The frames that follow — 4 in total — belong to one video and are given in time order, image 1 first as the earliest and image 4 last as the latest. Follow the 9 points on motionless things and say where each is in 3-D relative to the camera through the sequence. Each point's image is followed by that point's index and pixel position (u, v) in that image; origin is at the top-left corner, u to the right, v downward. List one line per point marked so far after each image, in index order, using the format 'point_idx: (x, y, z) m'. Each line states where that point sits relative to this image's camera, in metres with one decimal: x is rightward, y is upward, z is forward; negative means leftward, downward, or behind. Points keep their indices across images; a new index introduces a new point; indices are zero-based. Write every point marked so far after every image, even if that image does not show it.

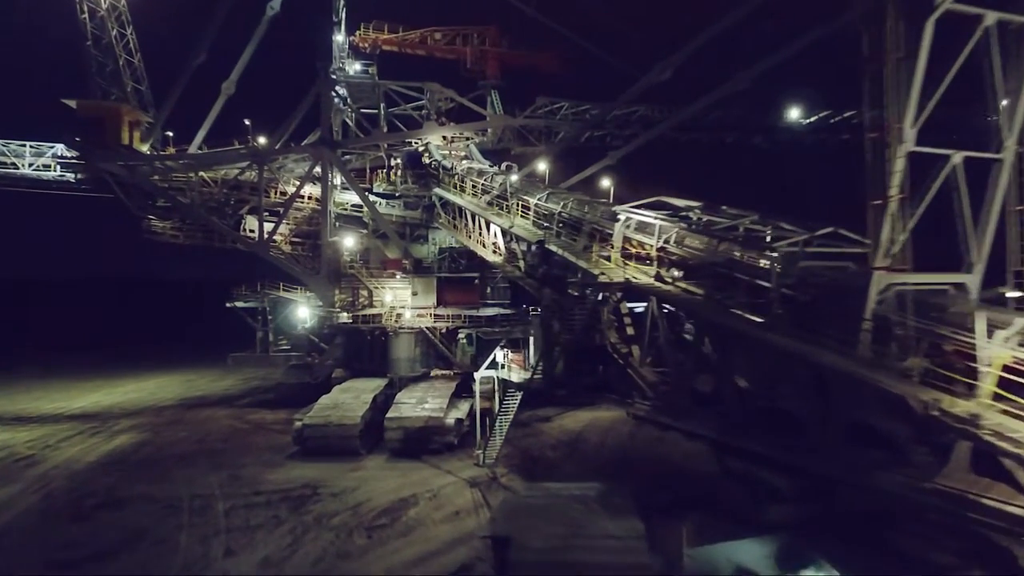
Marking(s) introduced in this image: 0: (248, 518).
0: (-7.5, -6.6, +18.9) m
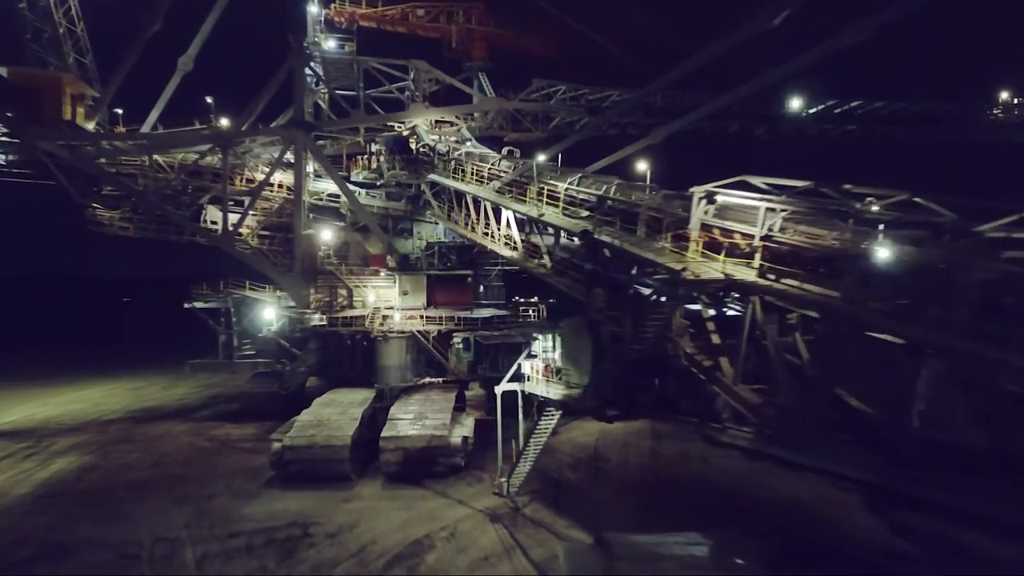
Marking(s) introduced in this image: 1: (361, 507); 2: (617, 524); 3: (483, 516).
0: (-6.6, -6.5, +15.3) m
1: (-4.4, -6.4, +19.3) m
2: (+2.8, -6.4, +17.5) m
3: (-0.8, -6.3, +18.3) m
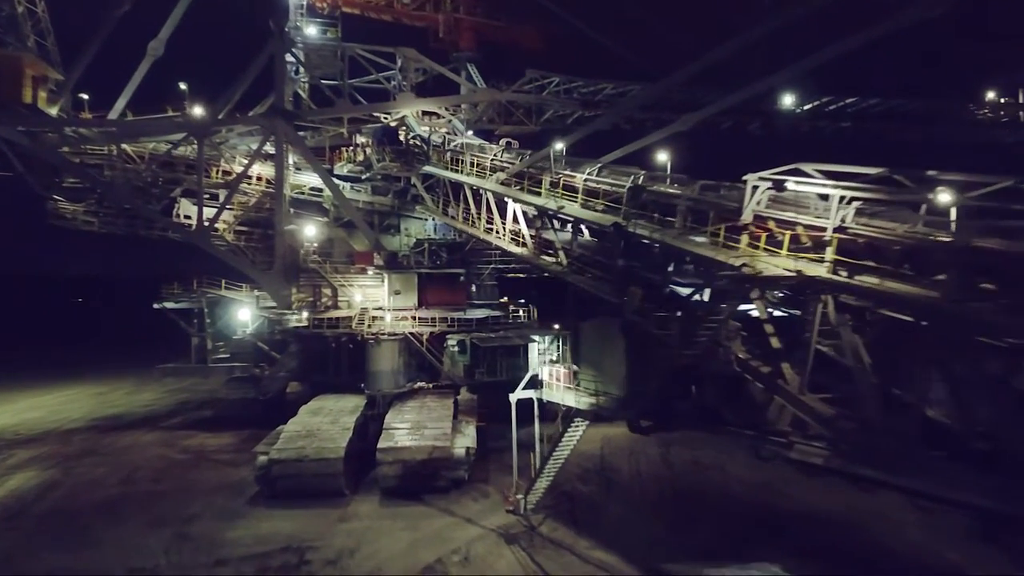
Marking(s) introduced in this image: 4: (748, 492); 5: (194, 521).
0: (-6.1, -6.5, +13.5) m
1: (-4.1, -6.4, +17.7) m
2: (+3.2, -6.3, +16.2) m
3: (-0.4, -6.3, +16.8) m
4: (+6.9, -6.0, +19.4) m
5: (-8.9, -6.5, +18.5) m
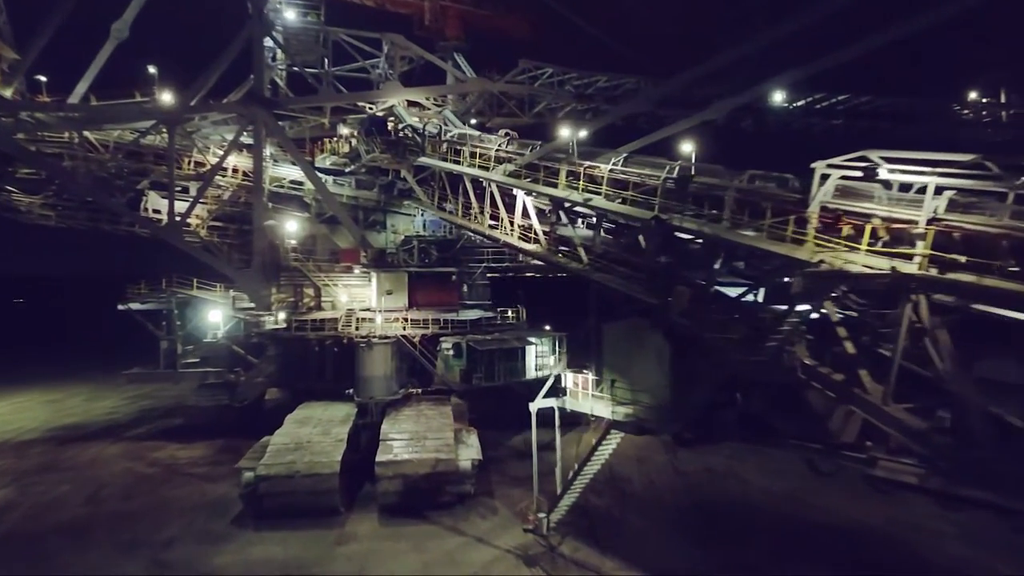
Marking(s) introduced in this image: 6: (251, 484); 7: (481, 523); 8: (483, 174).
0: (-5.4, -6.5, +11.8) m
1: (-3.6, -6.4, +16.0) m
2: (+3.7, -6.3, +14.9) m
3: (+0.1, -6.3, +15.3) m
4: (+7.2, -6.0, +18.4) m
5: (-8.5, -6.5, +16.6) m
6: (-7.2, -5.4, +18.3) m
7: (-0.8, -6.3, +17.7) m
8: (-0.9, +3.5, +20.0) m
